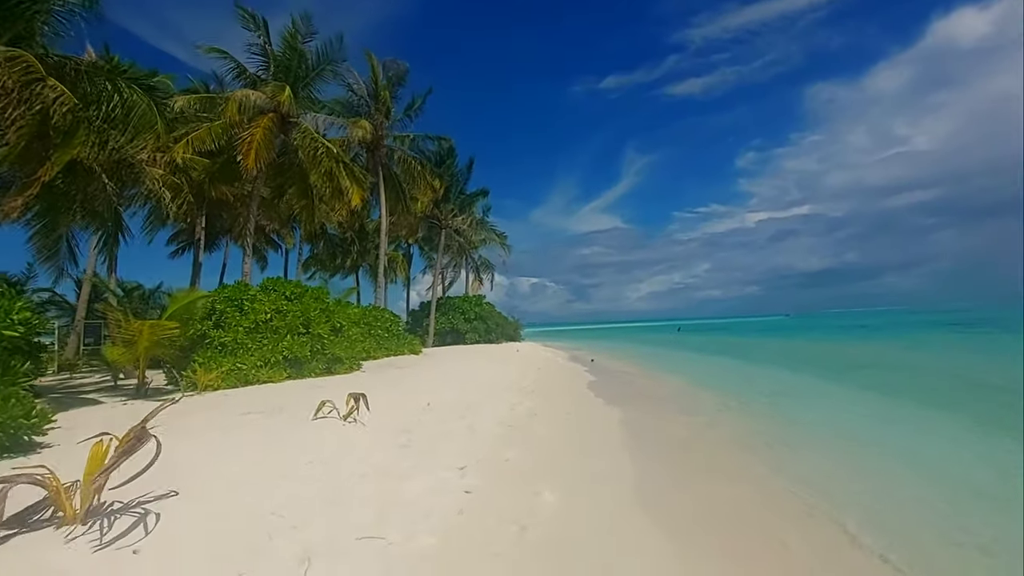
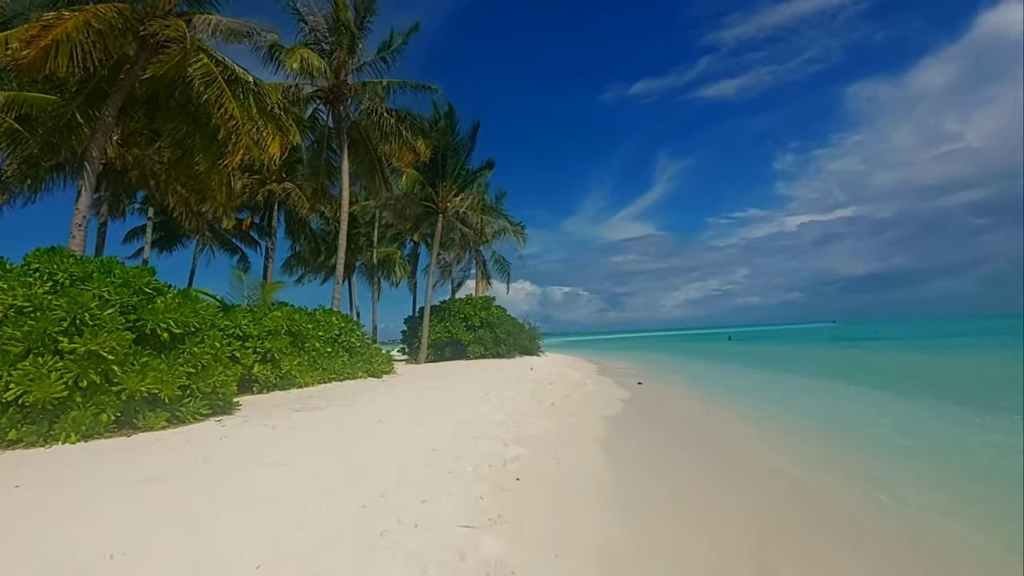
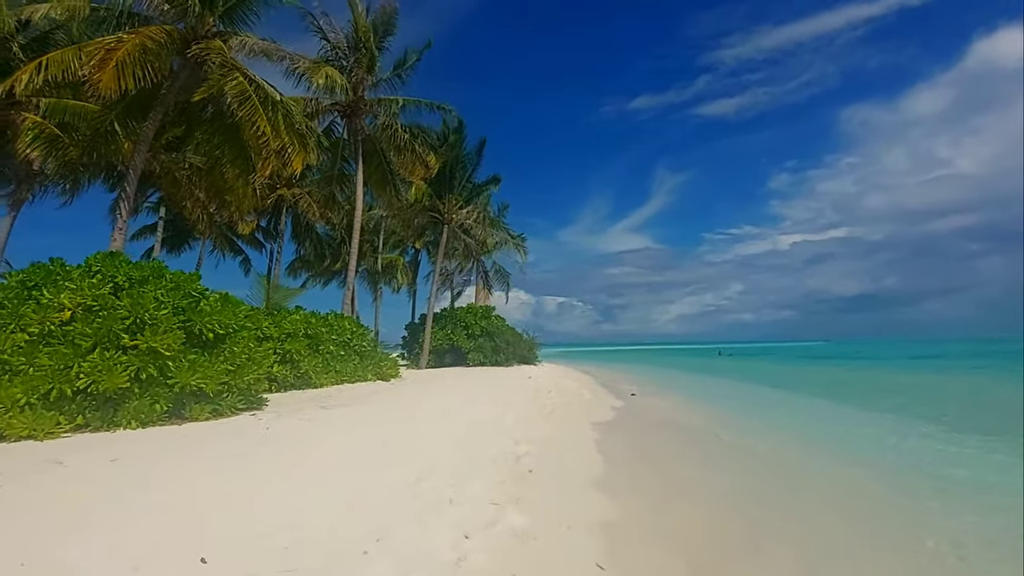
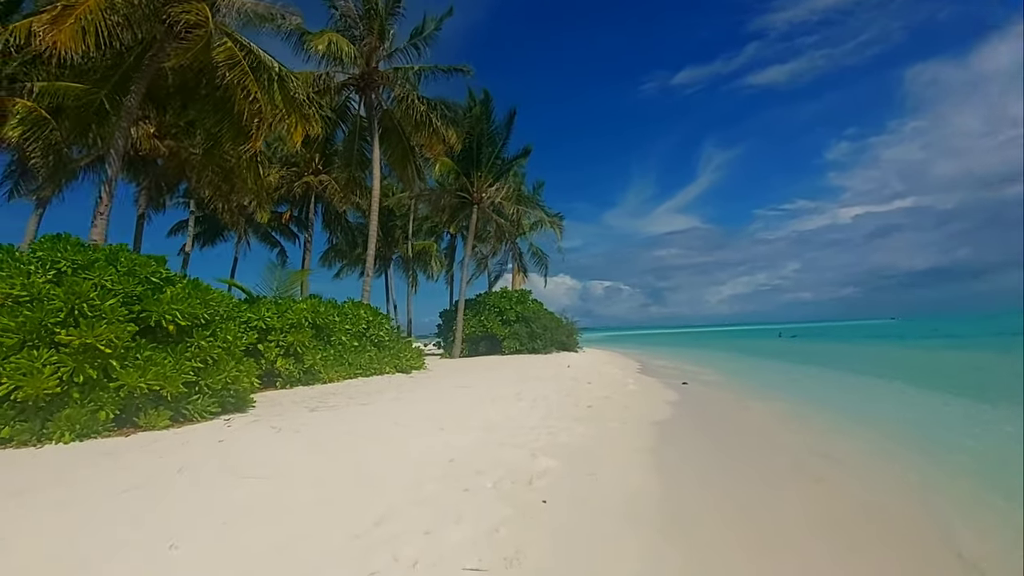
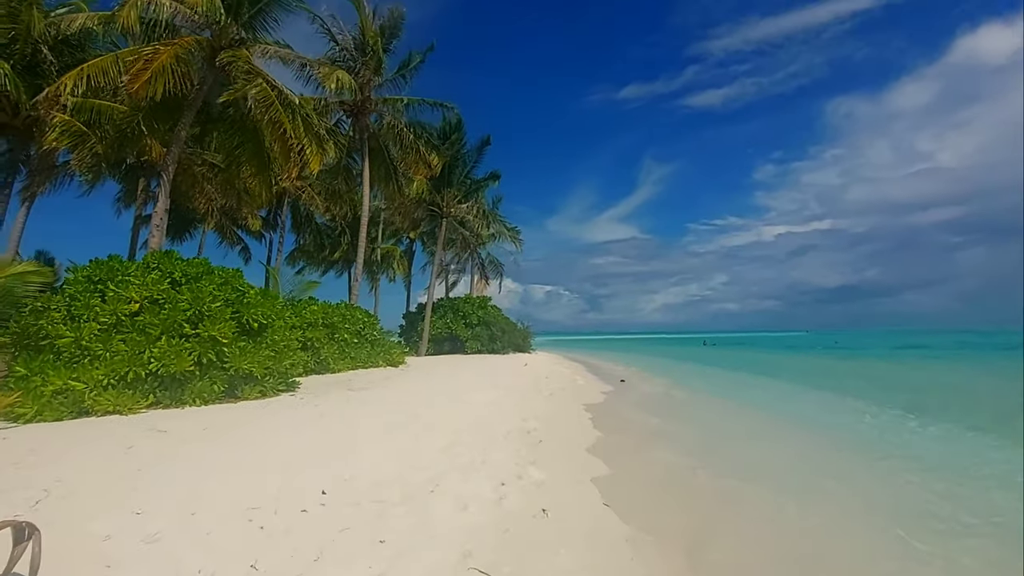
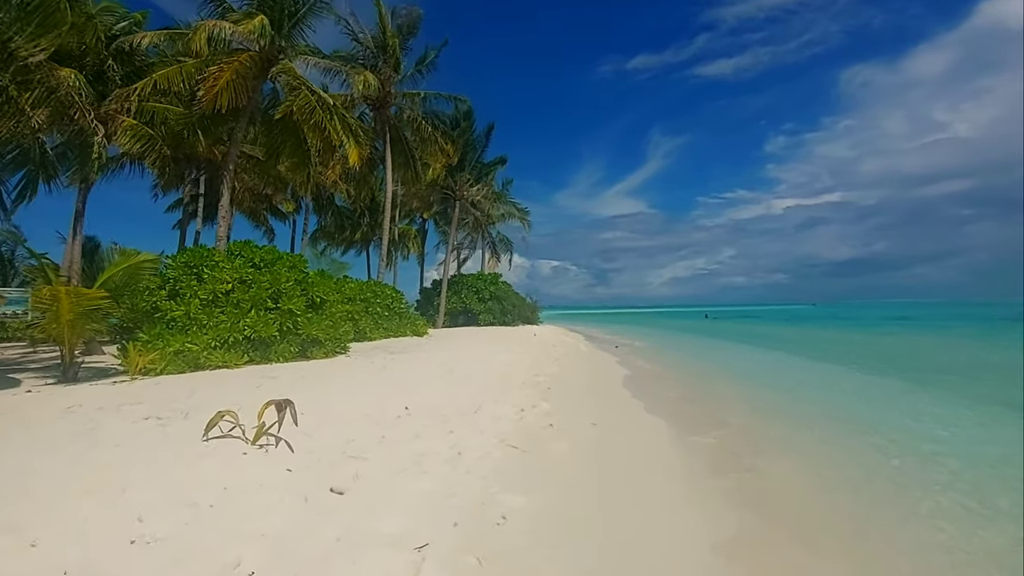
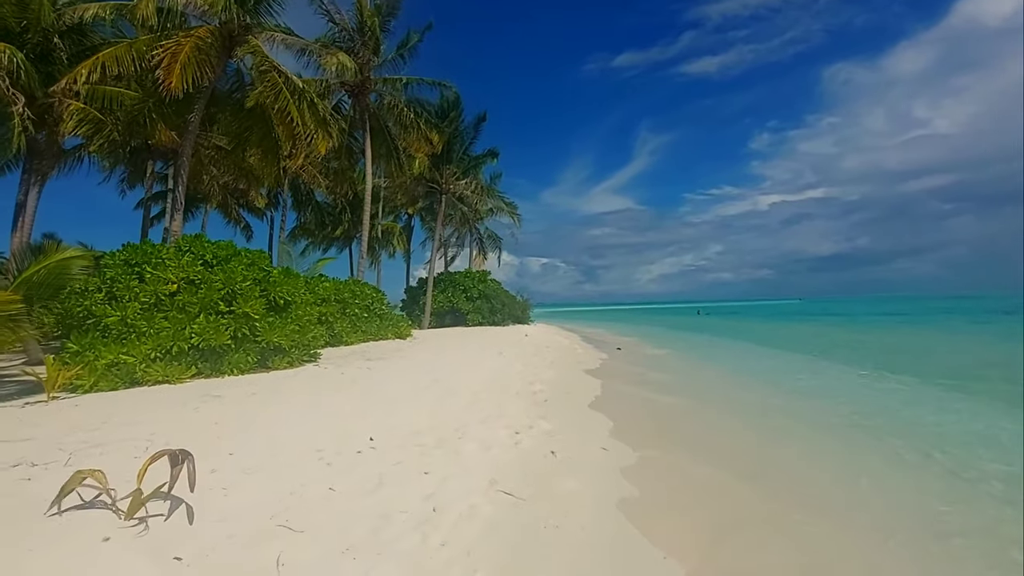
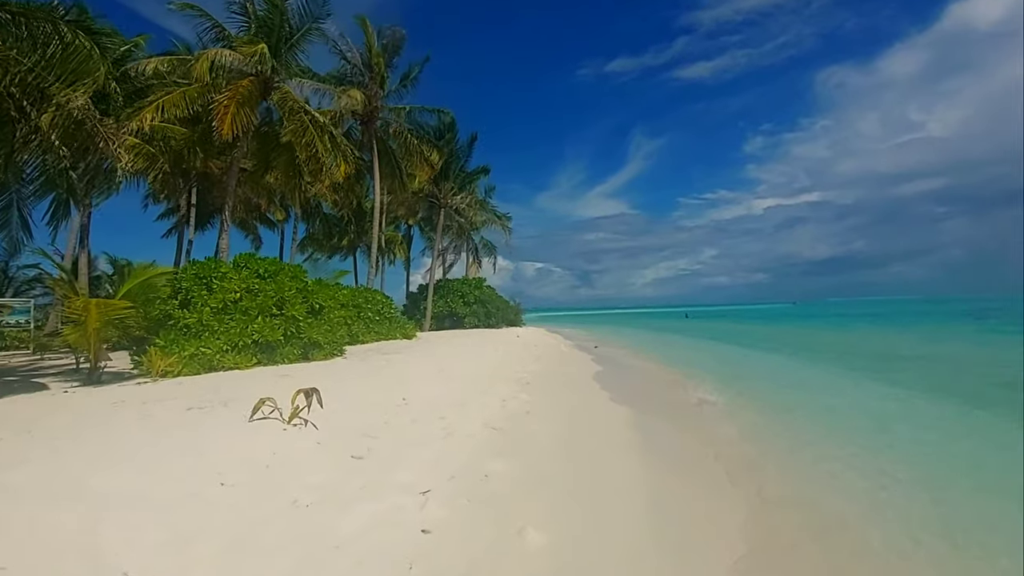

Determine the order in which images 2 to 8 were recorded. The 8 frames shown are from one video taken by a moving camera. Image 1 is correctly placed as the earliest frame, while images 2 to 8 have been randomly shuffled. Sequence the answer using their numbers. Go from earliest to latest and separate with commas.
8, 6, 7, 5, 3, 2, 4
